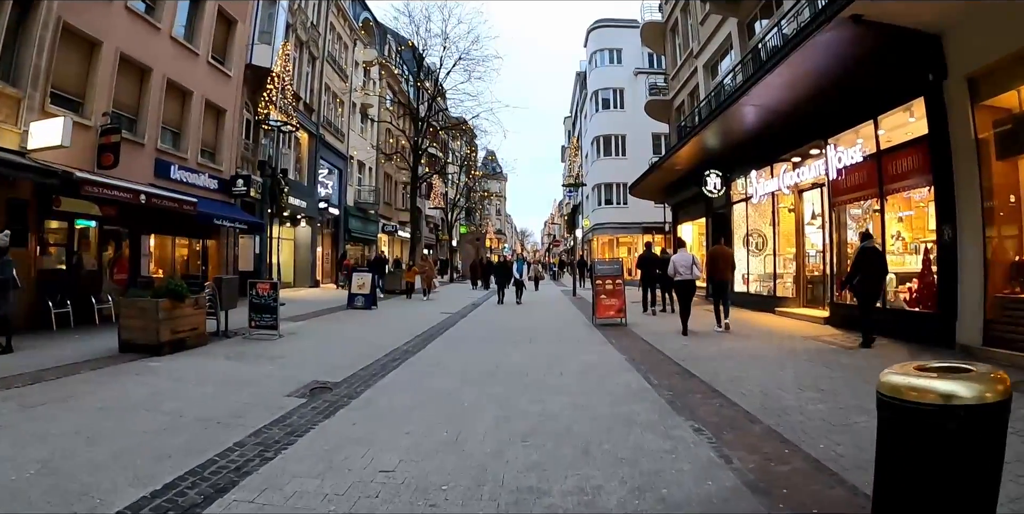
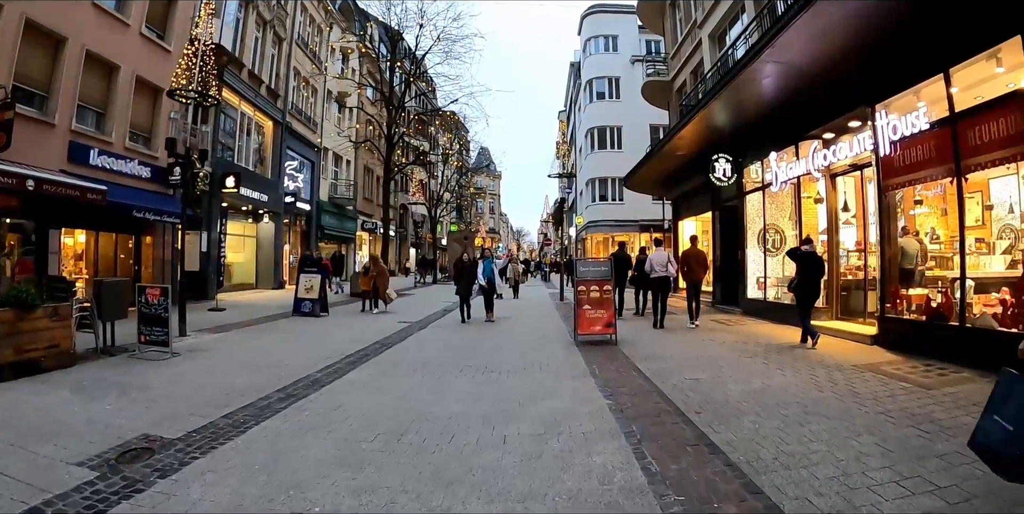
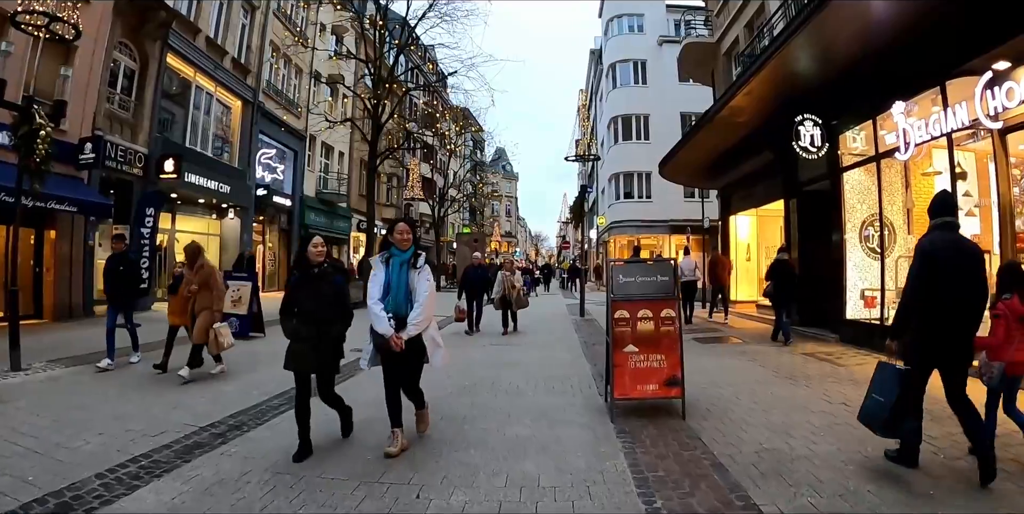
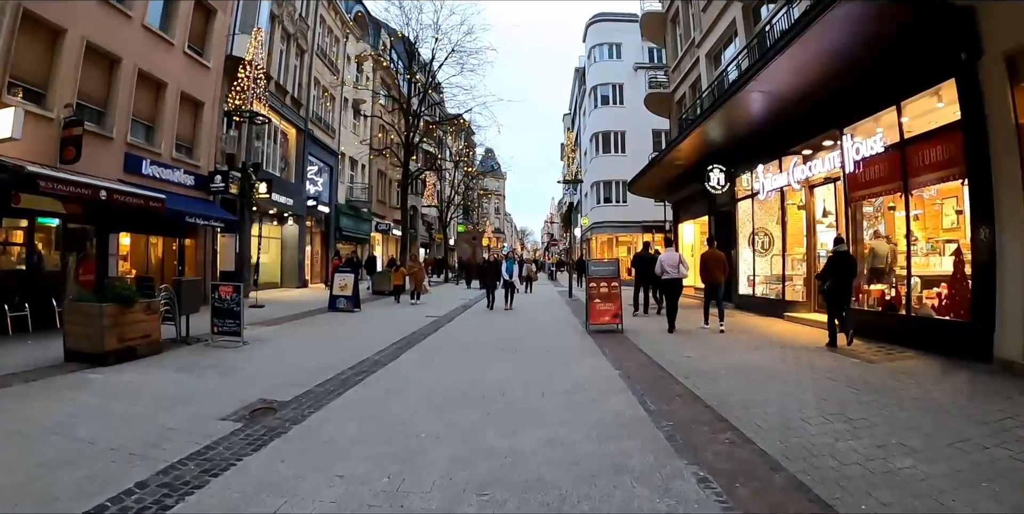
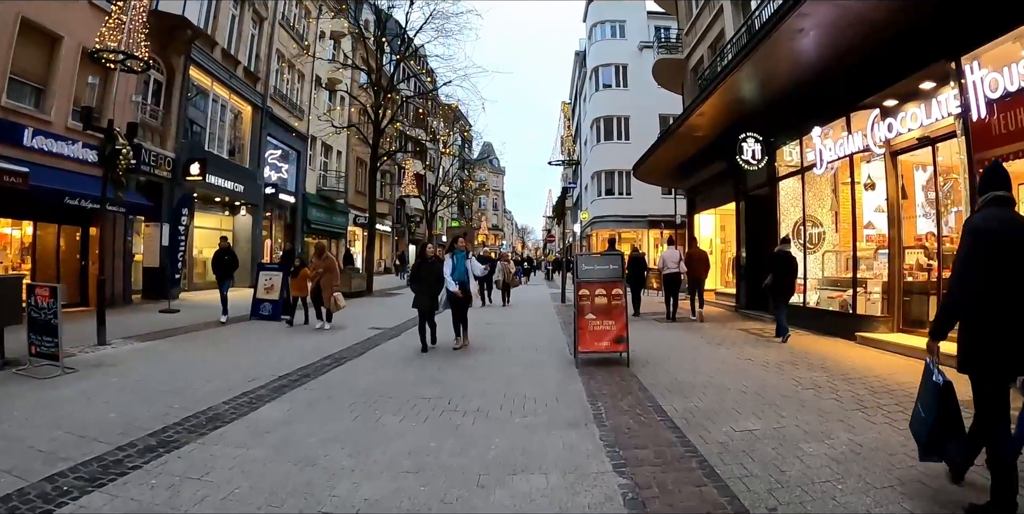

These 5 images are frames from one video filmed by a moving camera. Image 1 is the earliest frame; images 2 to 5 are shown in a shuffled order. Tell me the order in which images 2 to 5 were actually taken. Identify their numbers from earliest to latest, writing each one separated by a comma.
4, 2, 5, 3
